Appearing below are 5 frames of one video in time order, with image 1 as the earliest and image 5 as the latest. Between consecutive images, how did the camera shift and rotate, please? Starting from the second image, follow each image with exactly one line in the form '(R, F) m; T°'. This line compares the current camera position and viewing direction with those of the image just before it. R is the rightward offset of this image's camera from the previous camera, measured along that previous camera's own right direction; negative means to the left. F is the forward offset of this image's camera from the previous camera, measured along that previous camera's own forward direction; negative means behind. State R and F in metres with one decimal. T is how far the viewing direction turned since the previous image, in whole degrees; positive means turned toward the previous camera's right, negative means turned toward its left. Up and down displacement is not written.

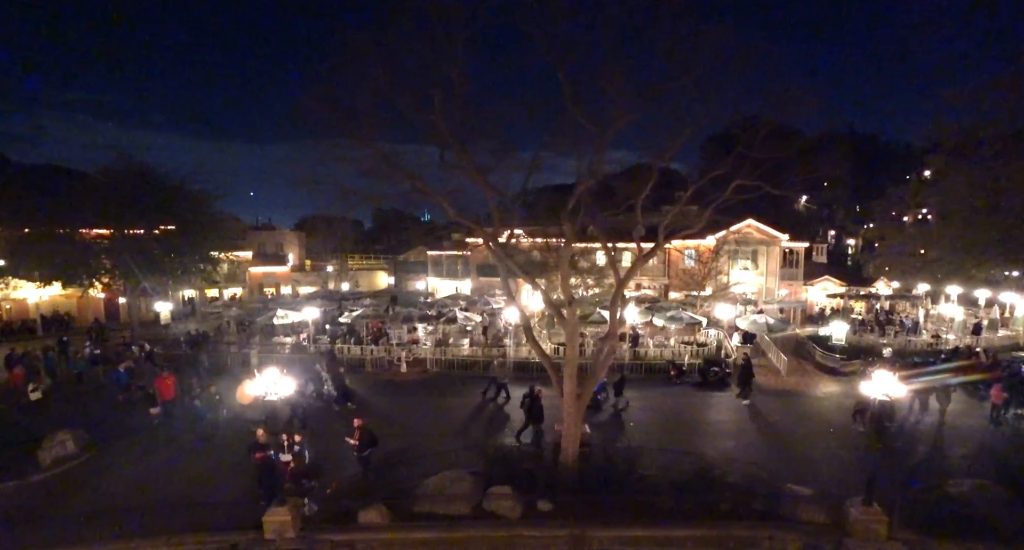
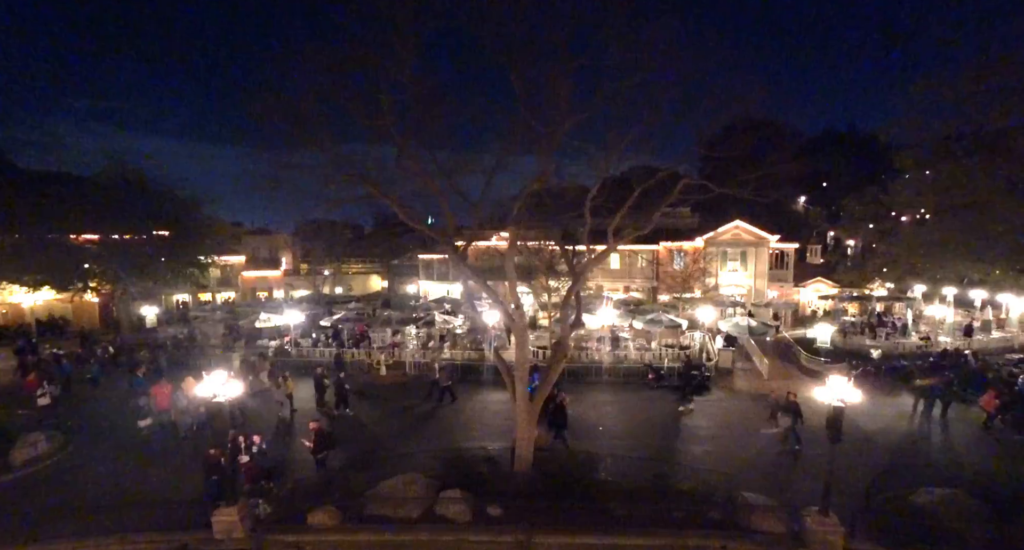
(+1.4, 0.0) m; -2°
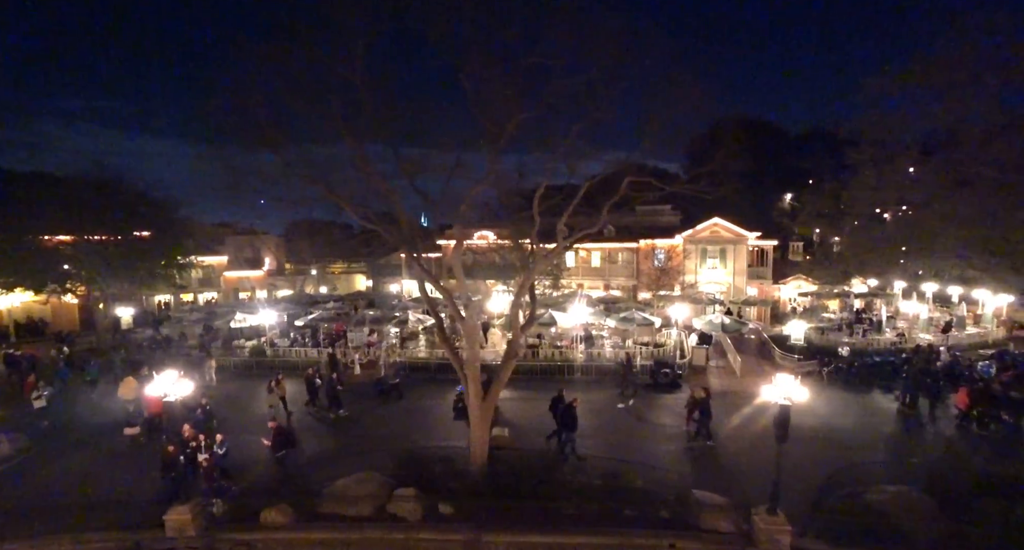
(+1.1, 0.0) m; -1°
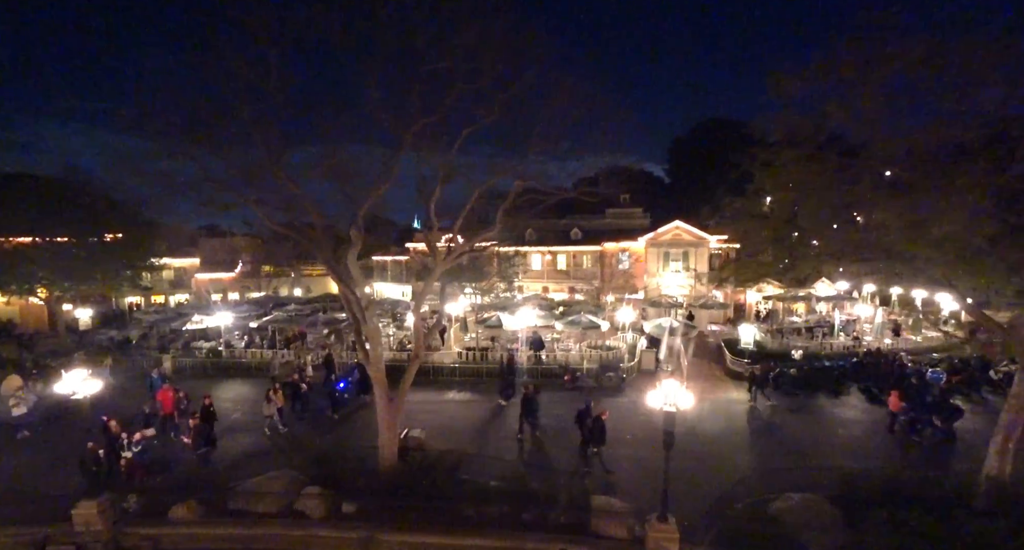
(+2.2, 0.0) m; -2°
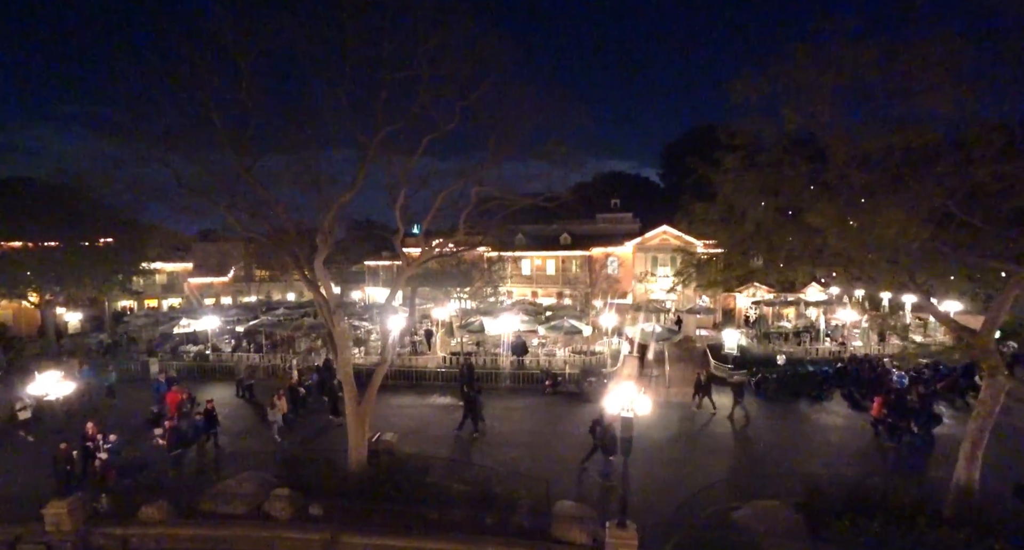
(+0.8, 0.0) m; -1°
